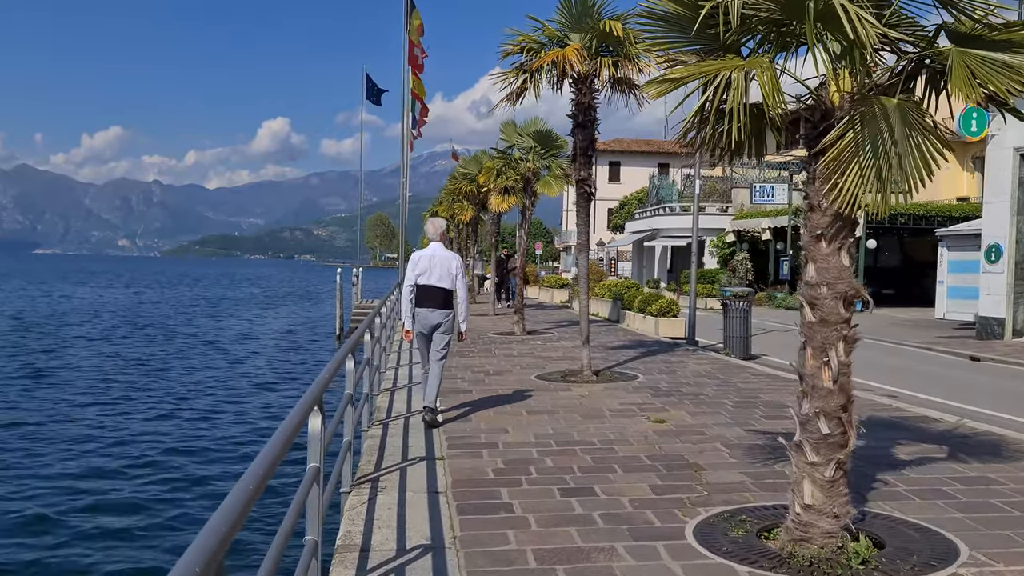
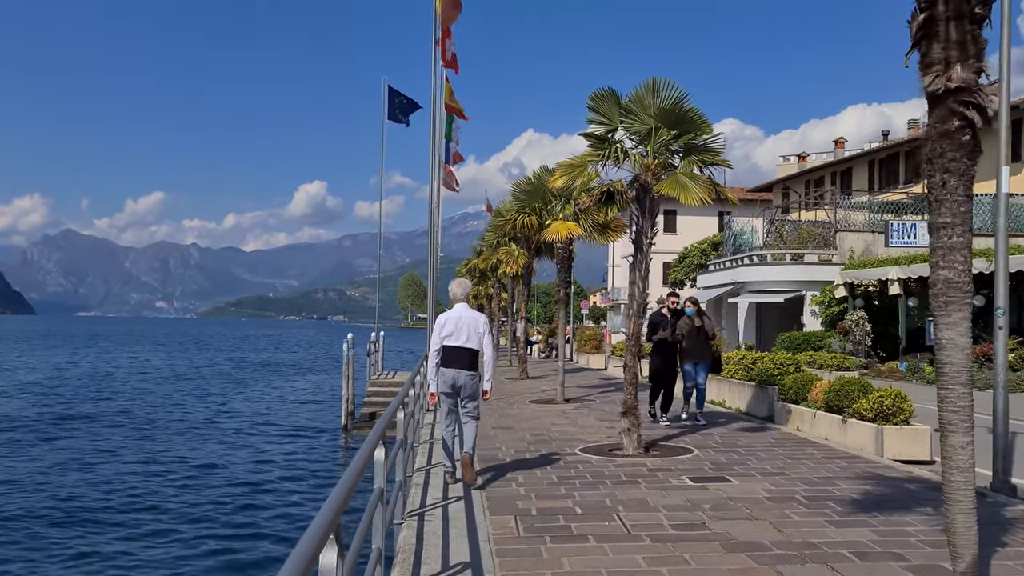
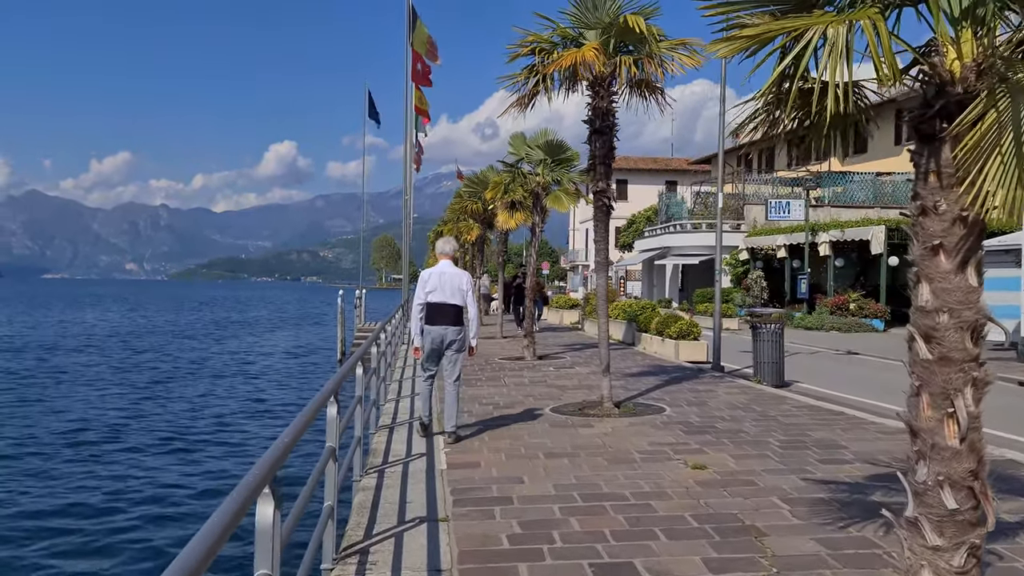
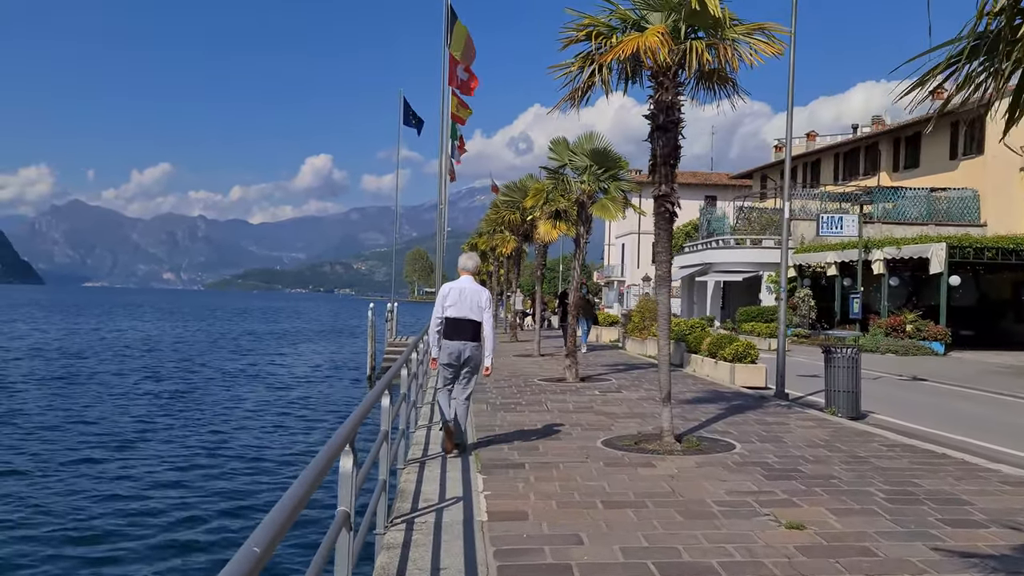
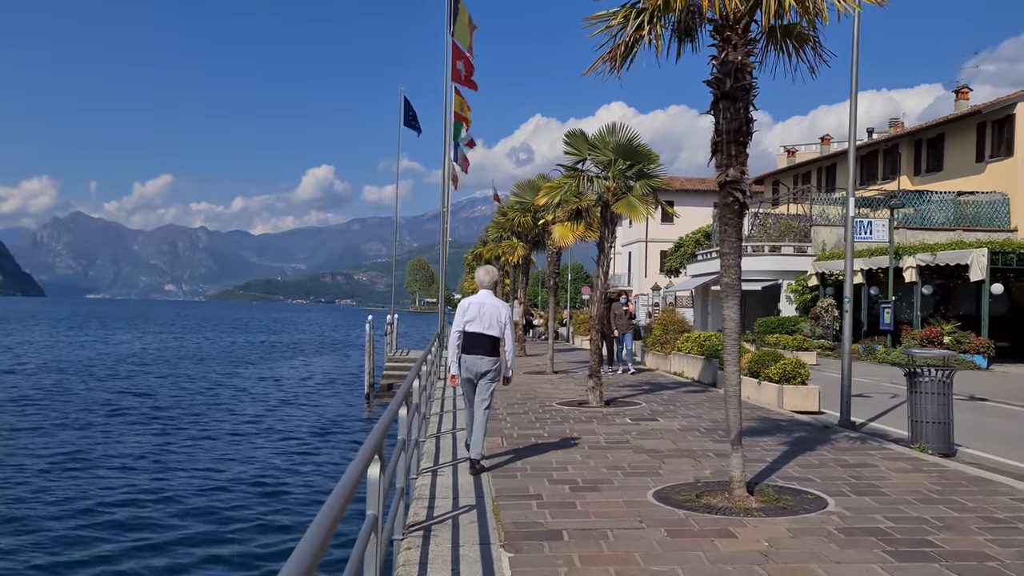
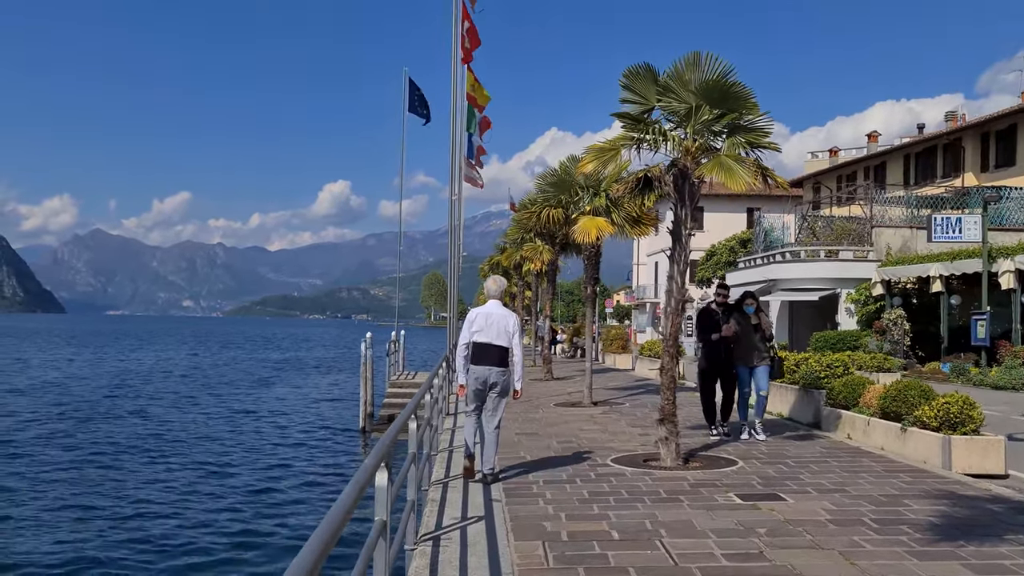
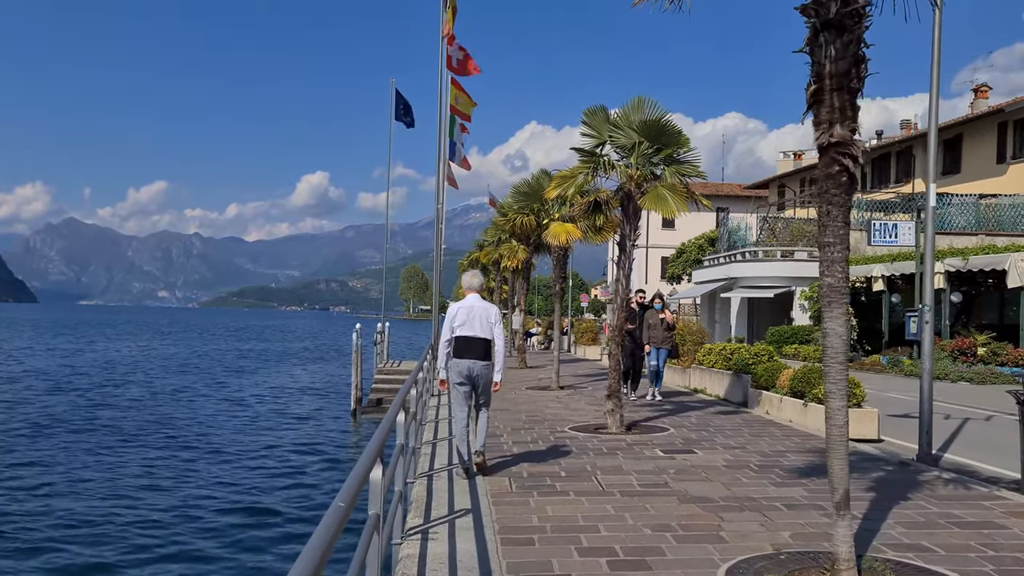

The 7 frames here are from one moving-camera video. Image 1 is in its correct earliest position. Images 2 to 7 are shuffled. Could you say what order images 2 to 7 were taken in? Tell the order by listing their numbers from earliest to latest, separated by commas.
3, 4, 5, 7, 2, 6
